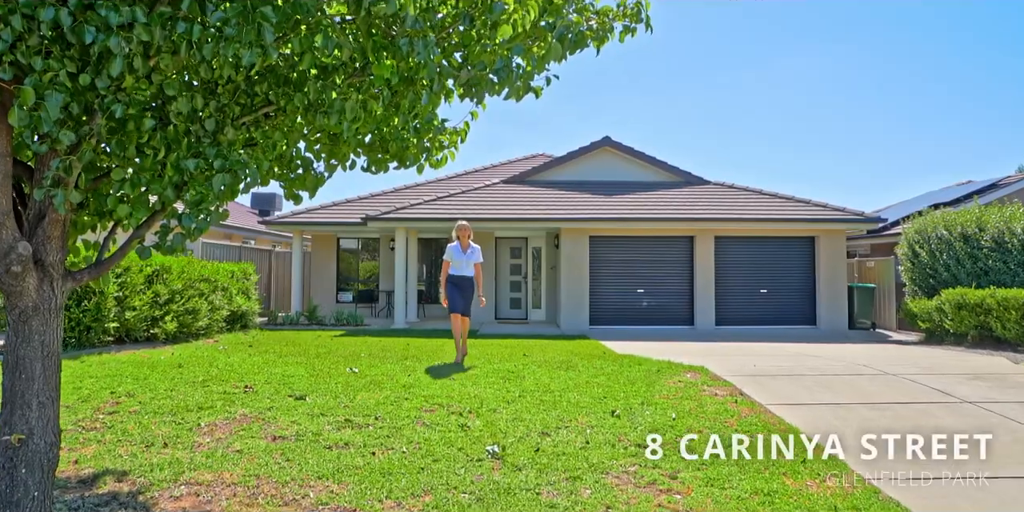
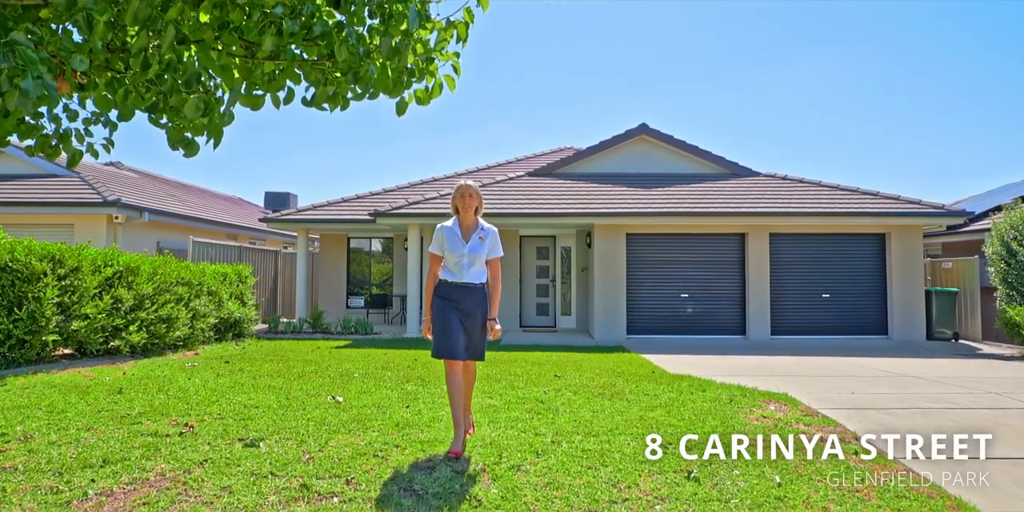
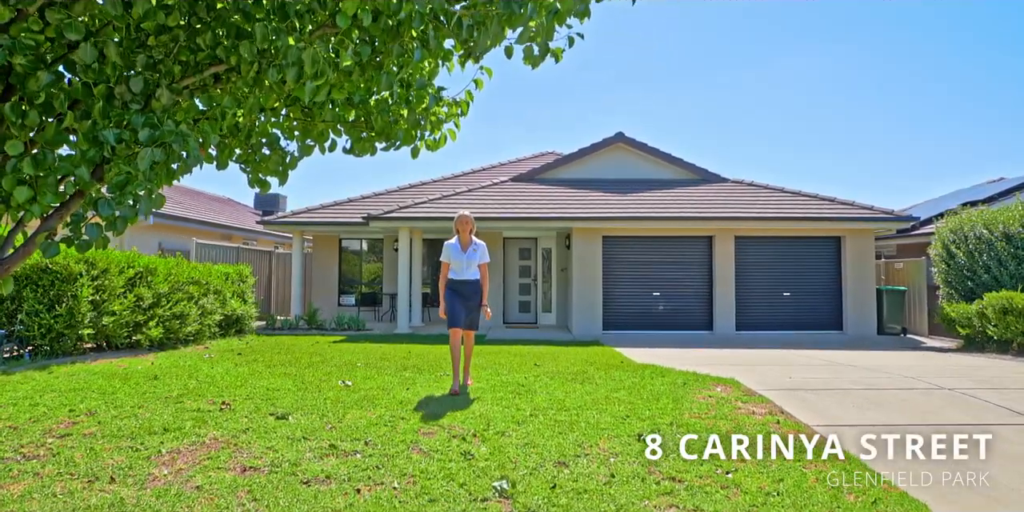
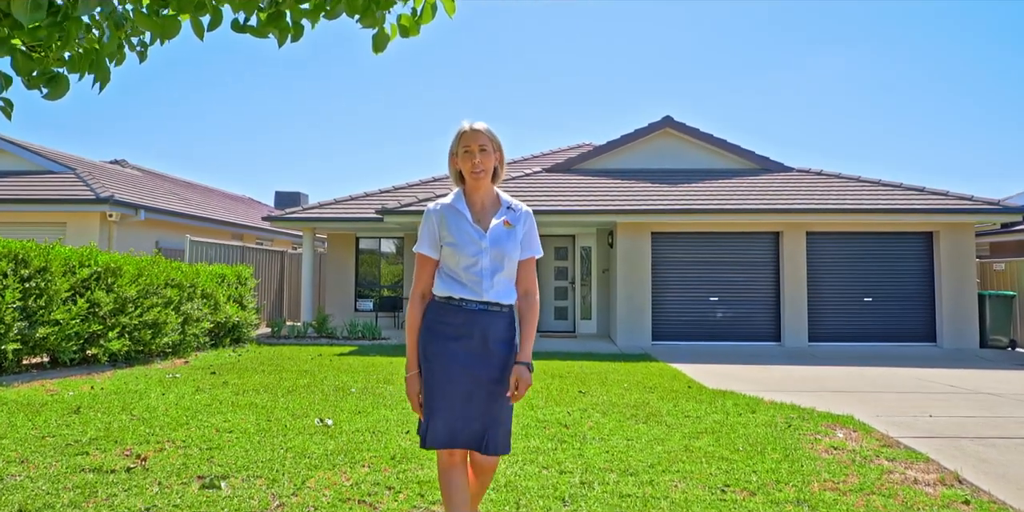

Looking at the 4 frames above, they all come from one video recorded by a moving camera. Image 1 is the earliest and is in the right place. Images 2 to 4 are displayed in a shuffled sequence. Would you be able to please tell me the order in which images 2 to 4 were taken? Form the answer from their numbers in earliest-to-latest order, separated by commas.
3, 2, 4
